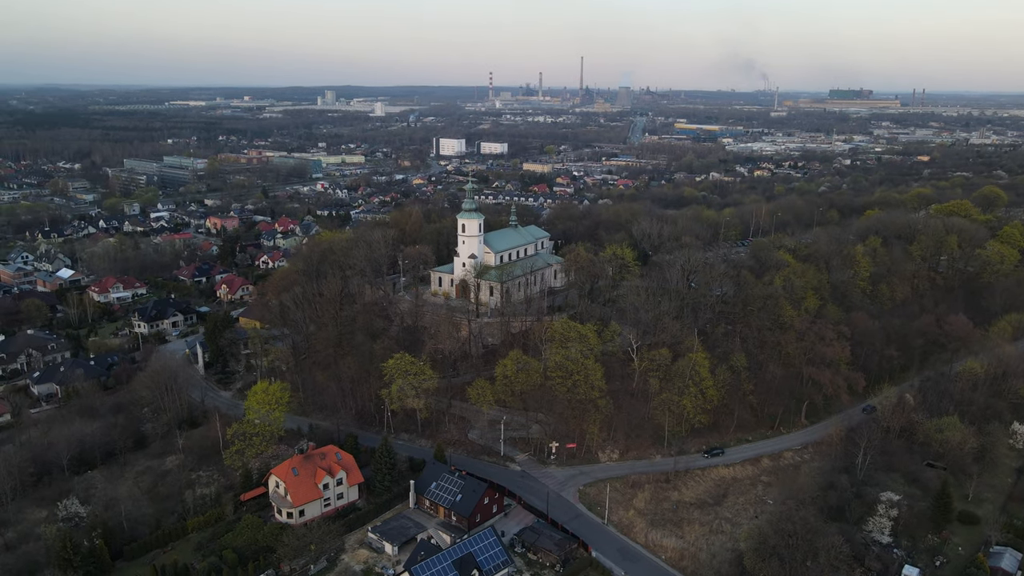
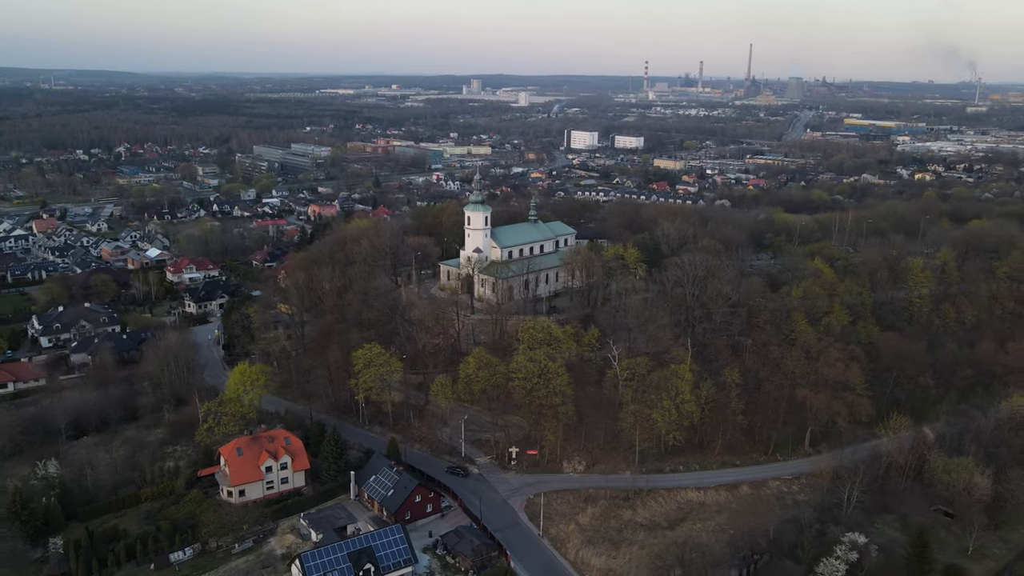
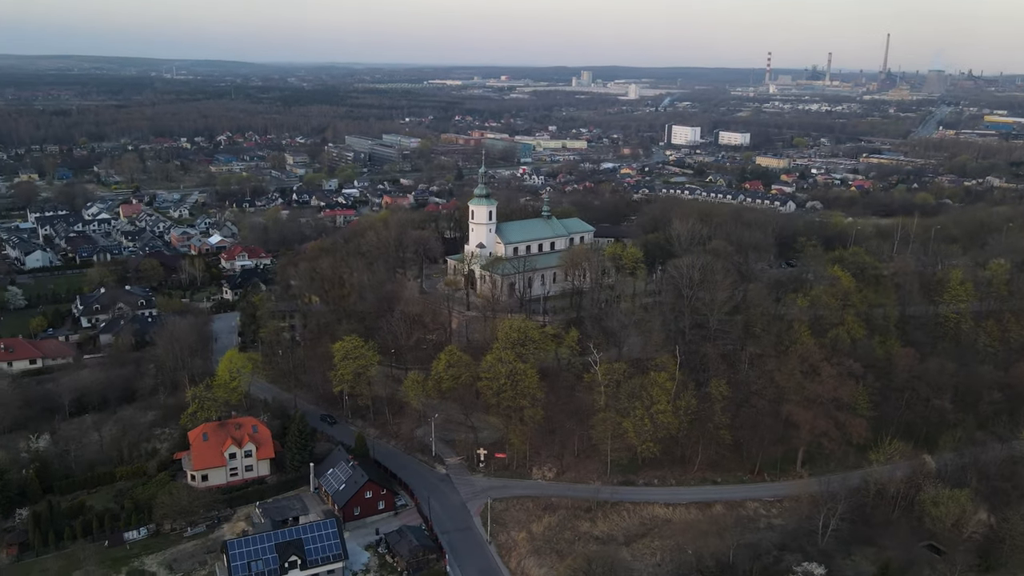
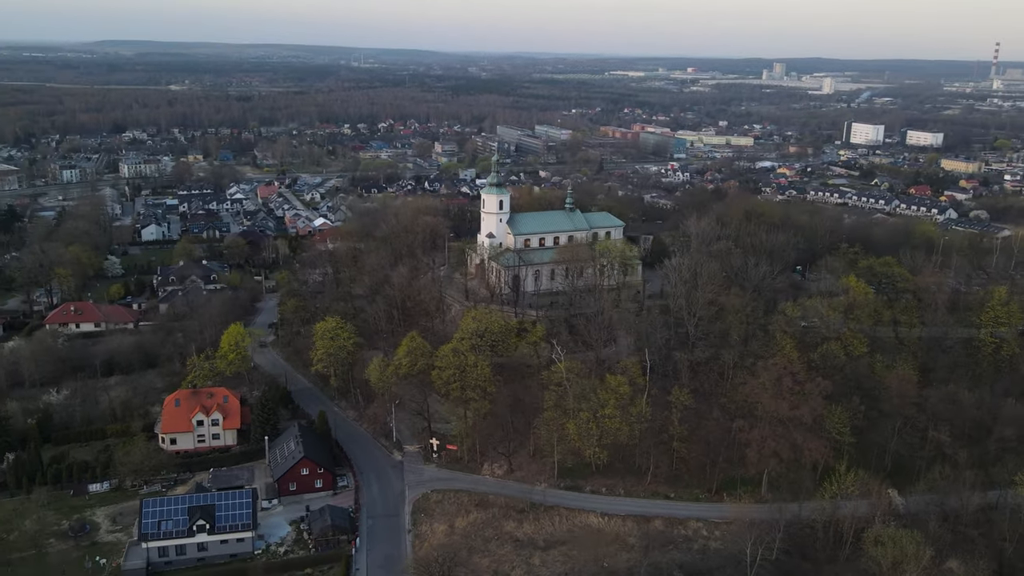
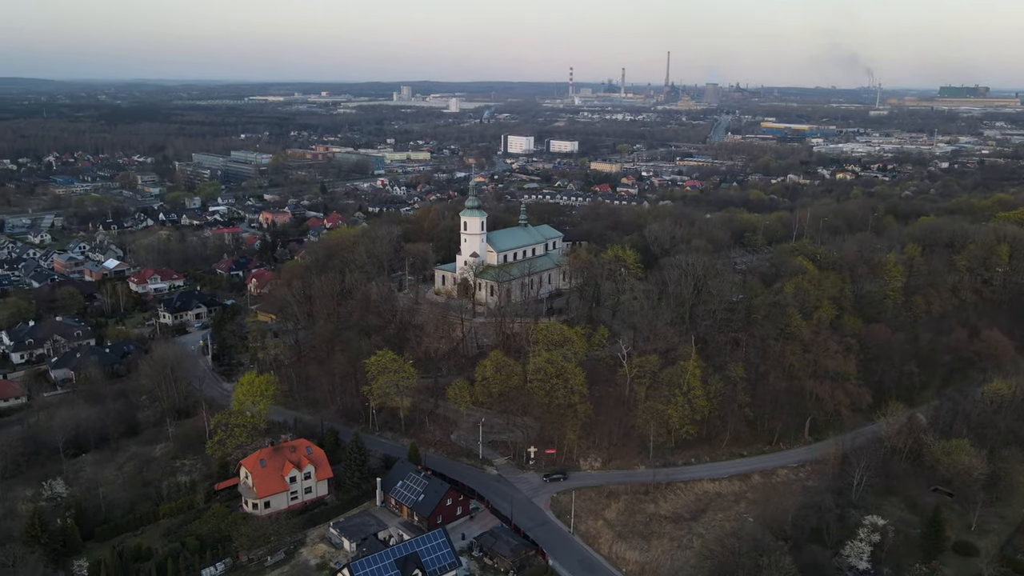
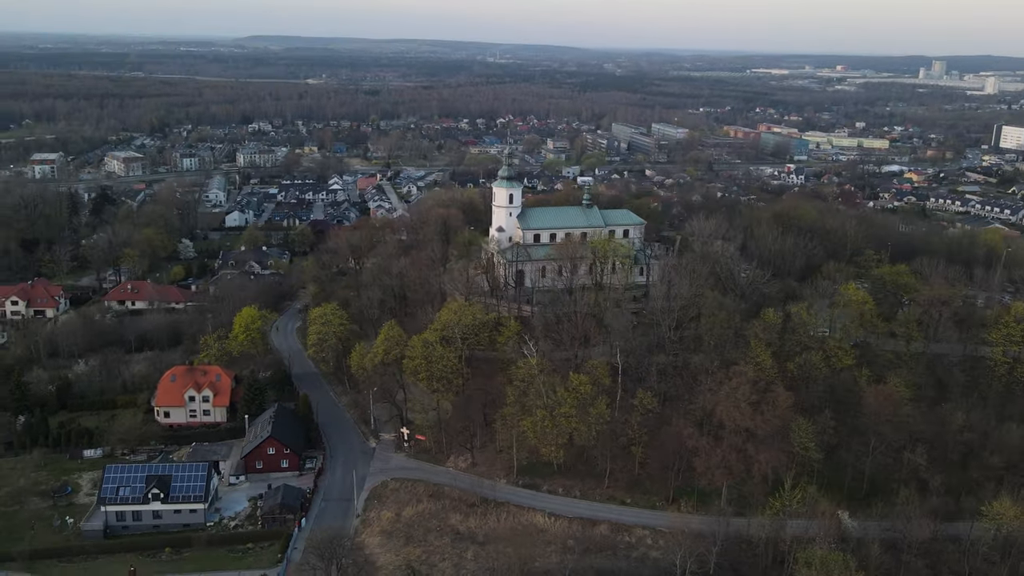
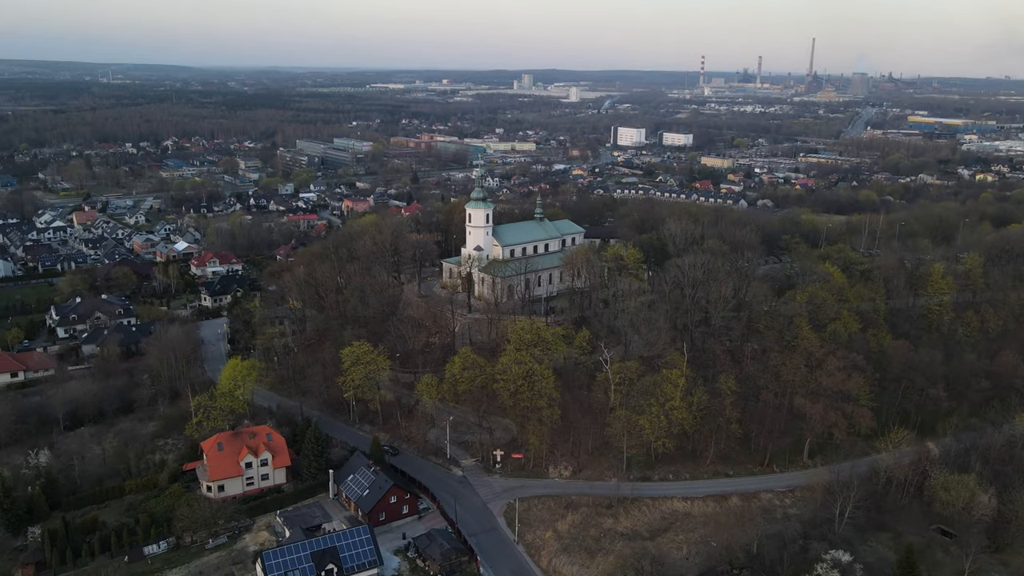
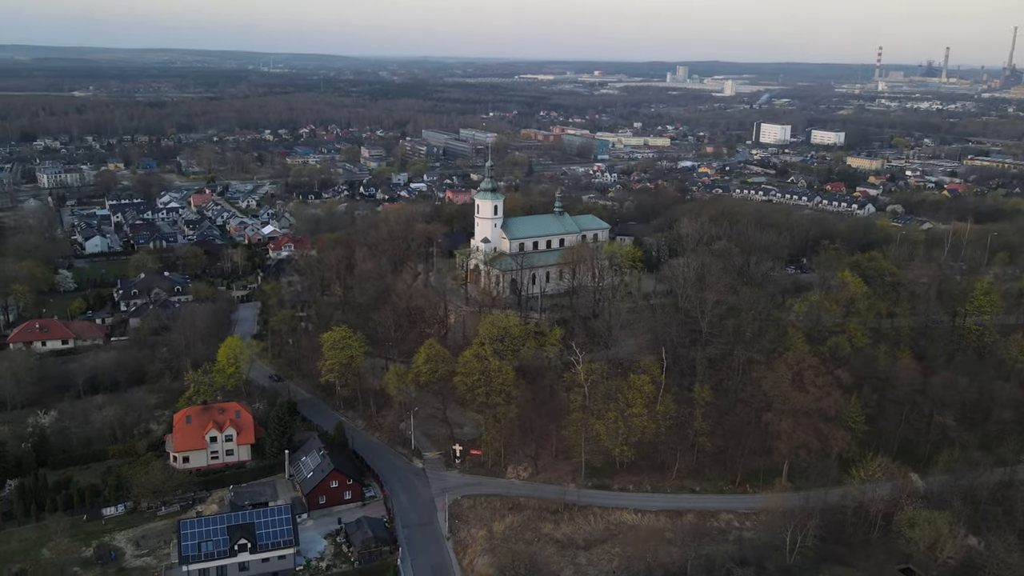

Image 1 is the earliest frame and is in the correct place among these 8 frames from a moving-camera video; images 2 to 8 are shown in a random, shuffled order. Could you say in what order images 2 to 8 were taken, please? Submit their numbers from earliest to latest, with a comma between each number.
5, 2, 7, 3, 8, 4, 6
